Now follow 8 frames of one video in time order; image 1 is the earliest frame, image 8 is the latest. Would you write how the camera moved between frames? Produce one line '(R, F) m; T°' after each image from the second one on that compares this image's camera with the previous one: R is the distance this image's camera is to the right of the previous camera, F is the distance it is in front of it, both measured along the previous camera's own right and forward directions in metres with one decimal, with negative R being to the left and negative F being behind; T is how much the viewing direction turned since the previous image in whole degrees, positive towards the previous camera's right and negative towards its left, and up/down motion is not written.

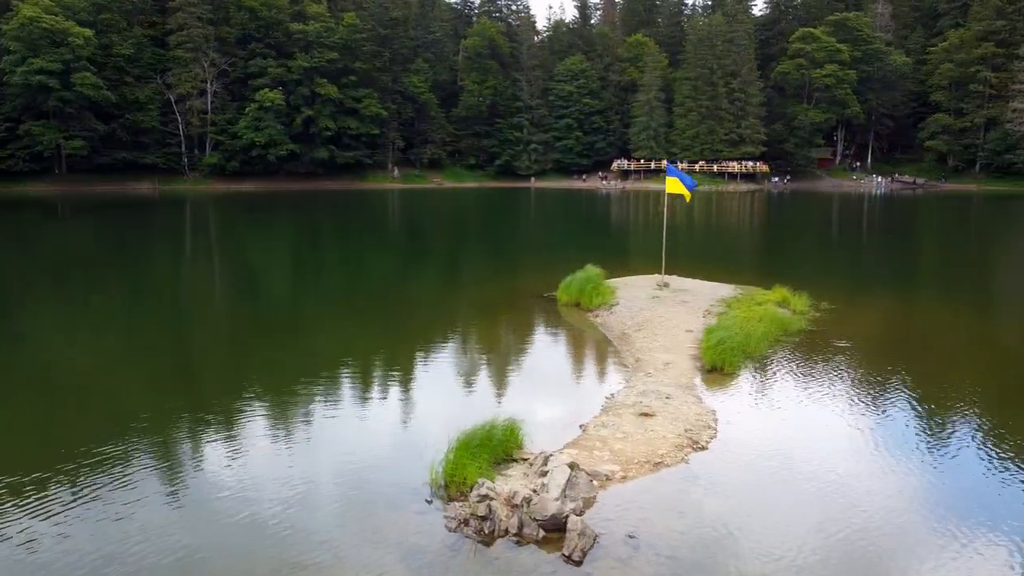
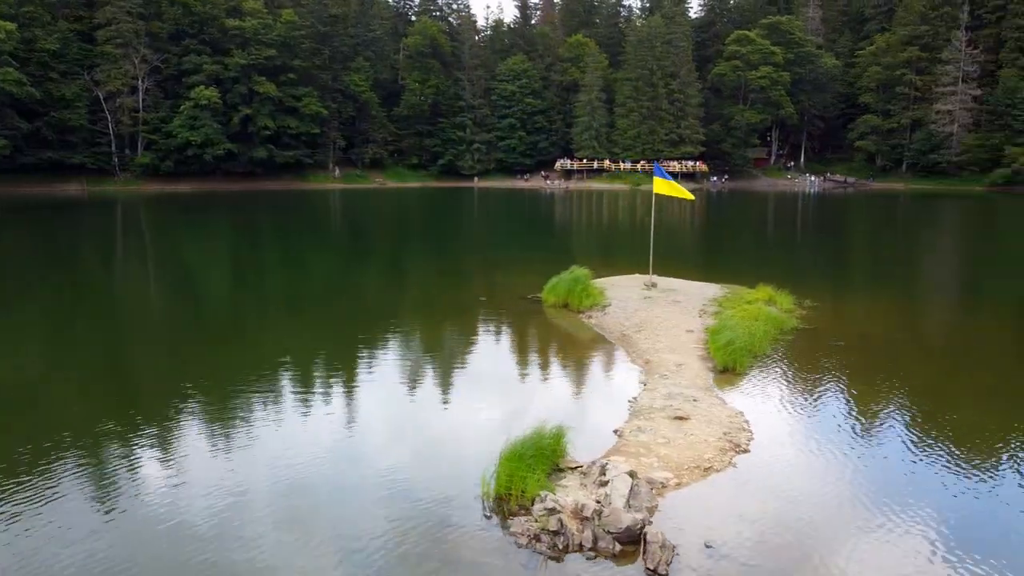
(-0.4, +0.1) m; +5°
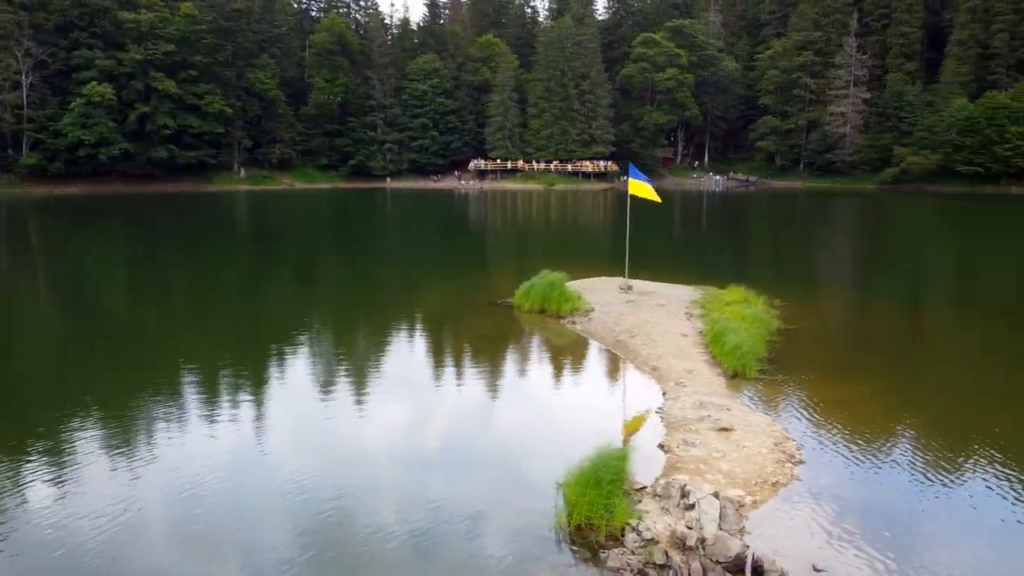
(-0.5, +0.2) m; +7°
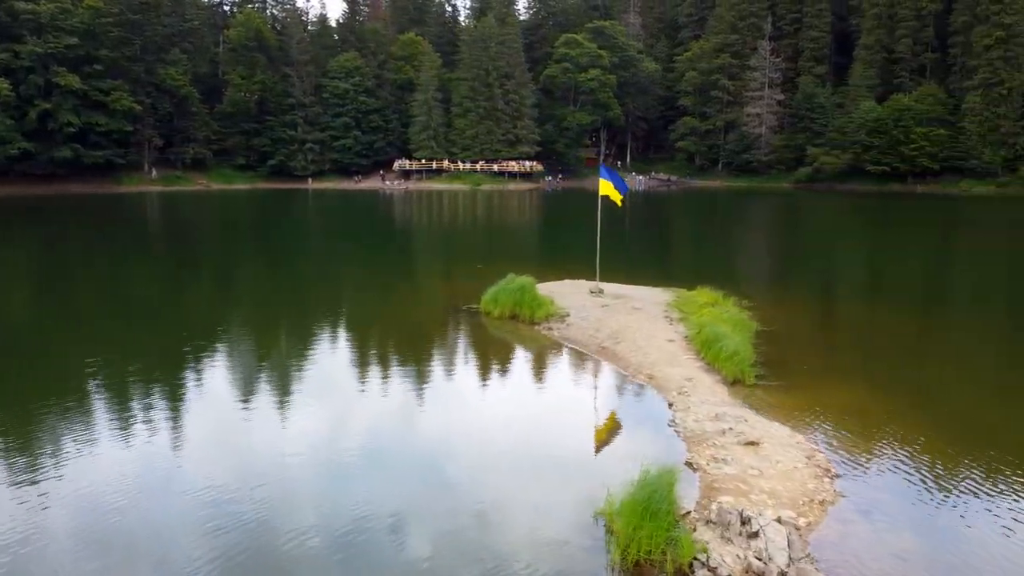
(-0.3, +0.3) m; +6°
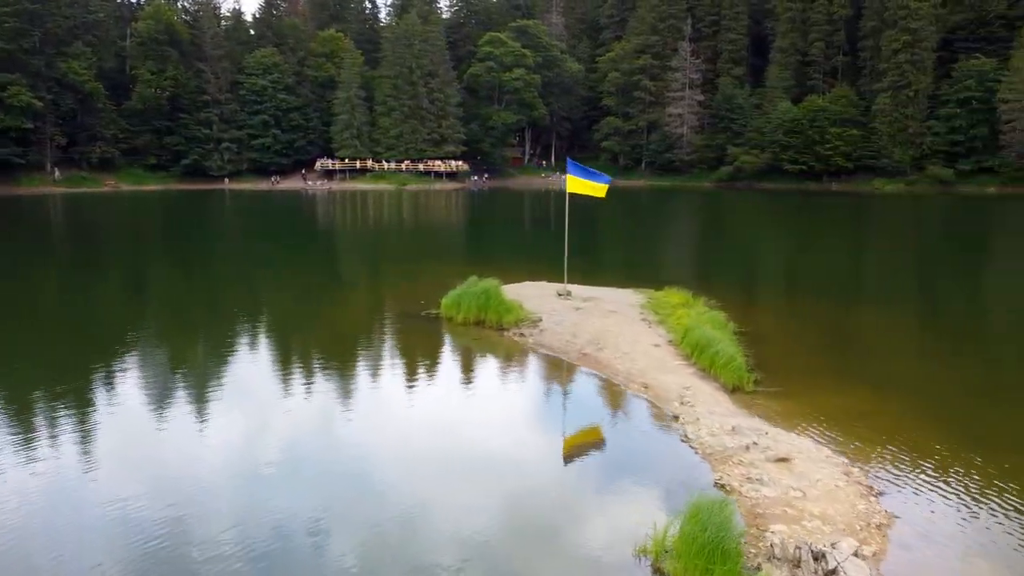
(-0.3, +0.3) m; +6°
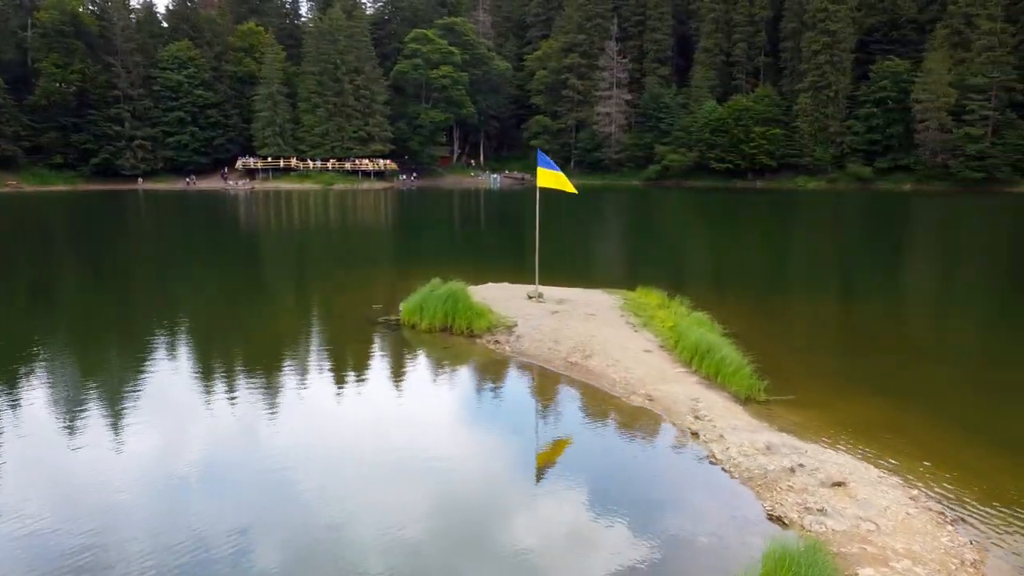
(-0.2, +0.4) m; +5°
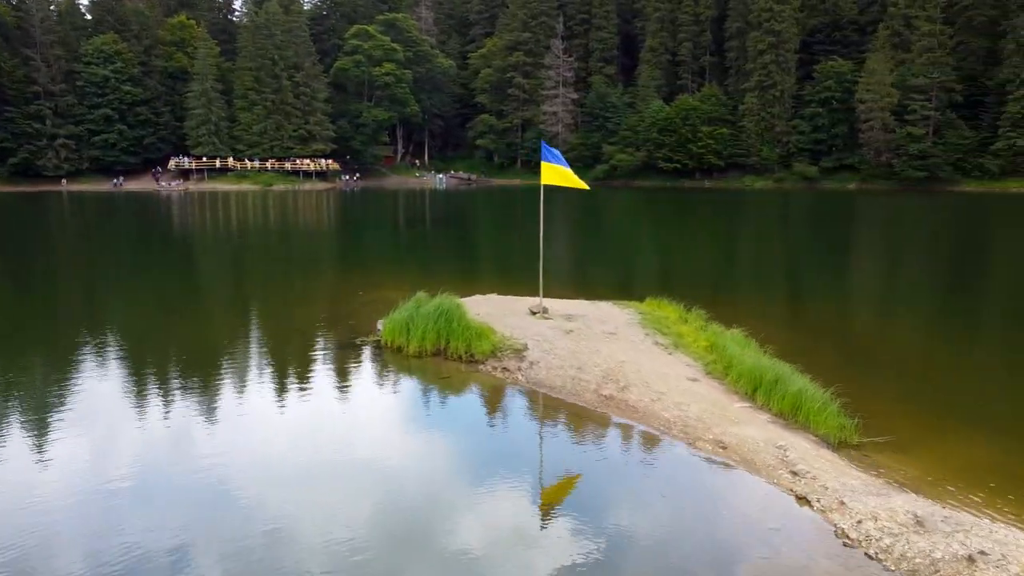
(-0.3, +0.7) m; +4°
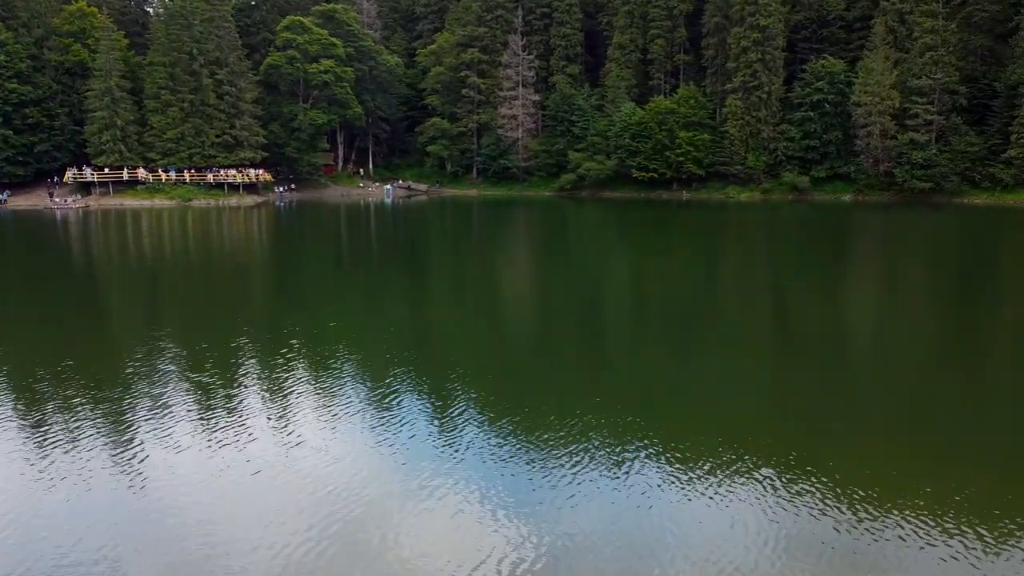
(-0.7, +3.6) m; +4°
